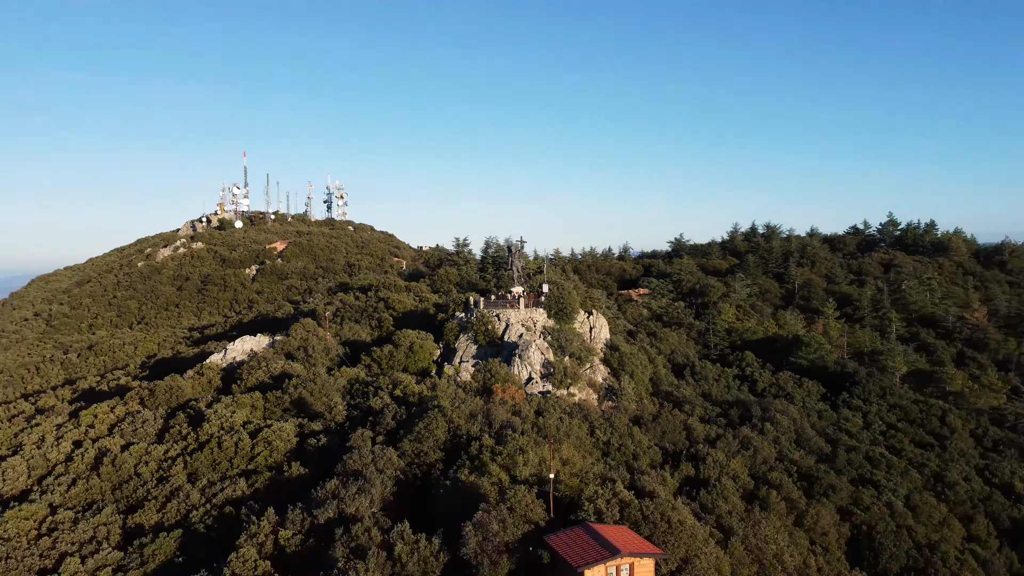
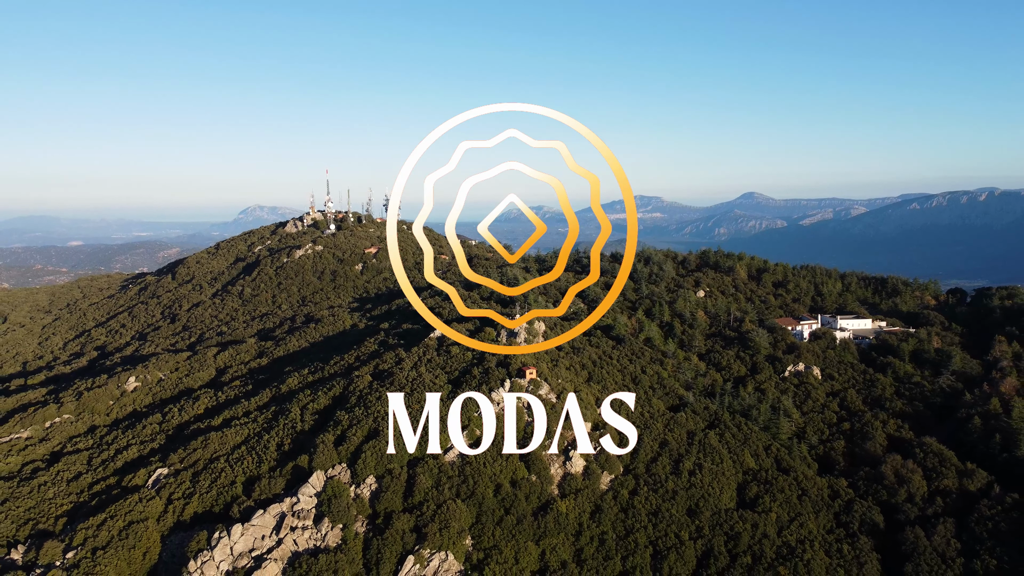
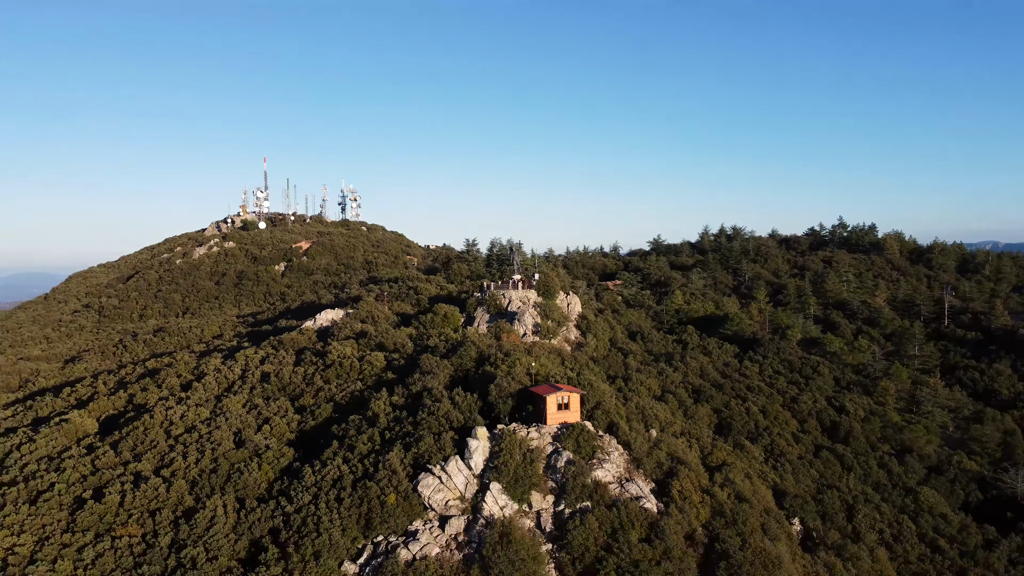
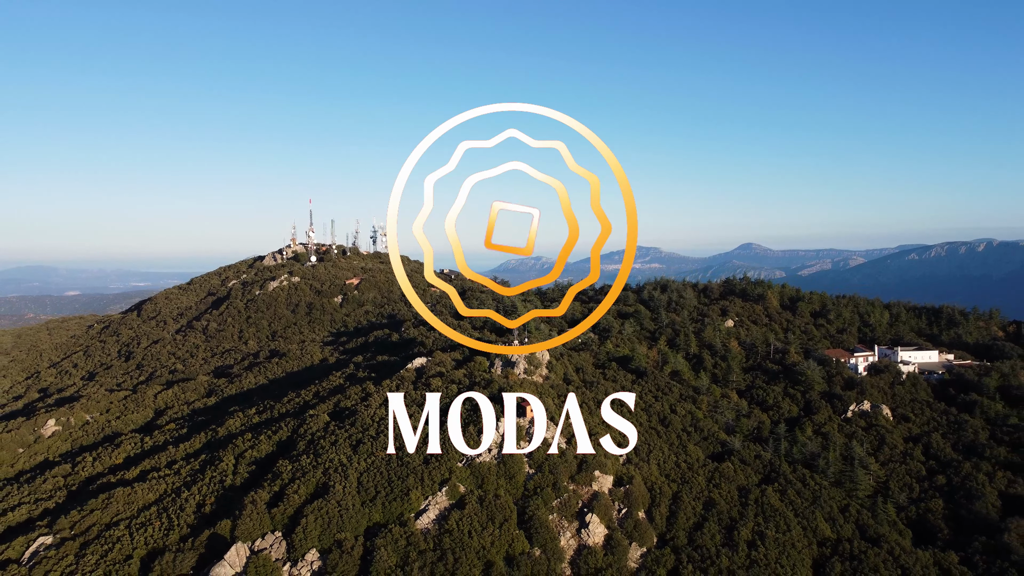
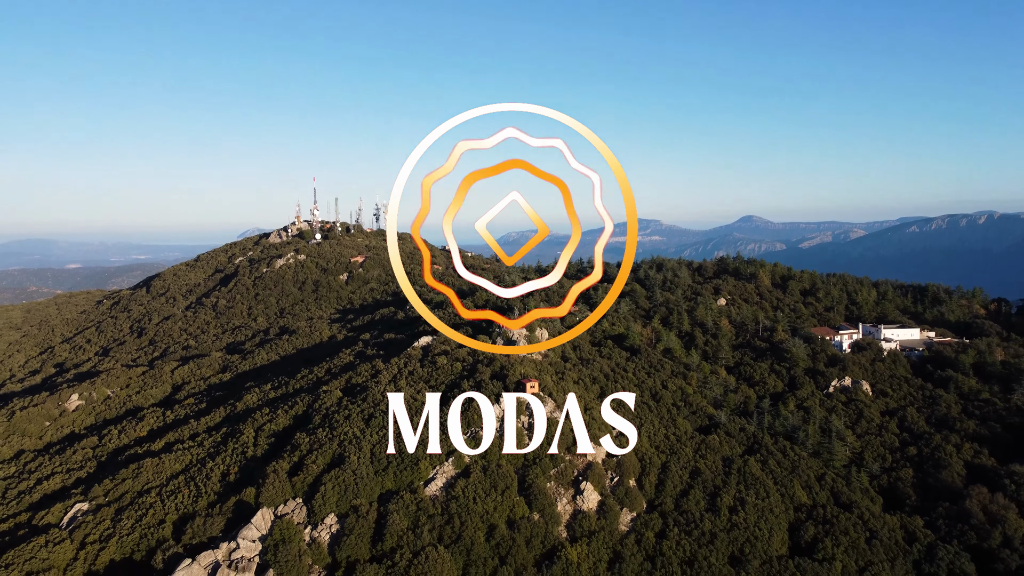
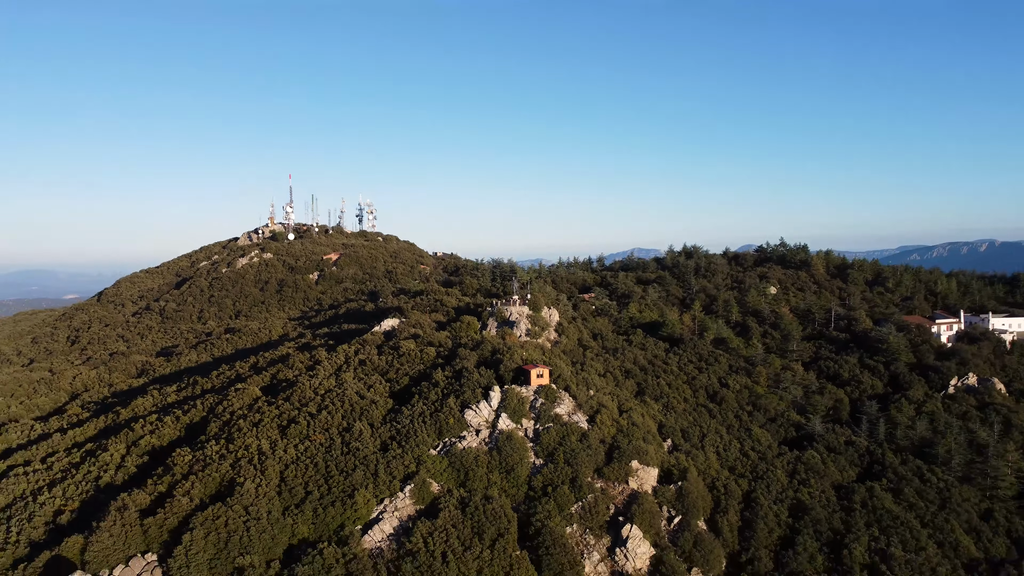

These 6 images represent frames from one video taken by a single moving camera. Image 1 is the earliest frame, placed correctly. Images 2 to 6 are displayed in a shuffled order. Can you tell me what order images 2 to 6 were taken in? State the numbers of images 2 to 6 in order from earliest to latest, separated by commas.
3, 6, 4, 5, 2
